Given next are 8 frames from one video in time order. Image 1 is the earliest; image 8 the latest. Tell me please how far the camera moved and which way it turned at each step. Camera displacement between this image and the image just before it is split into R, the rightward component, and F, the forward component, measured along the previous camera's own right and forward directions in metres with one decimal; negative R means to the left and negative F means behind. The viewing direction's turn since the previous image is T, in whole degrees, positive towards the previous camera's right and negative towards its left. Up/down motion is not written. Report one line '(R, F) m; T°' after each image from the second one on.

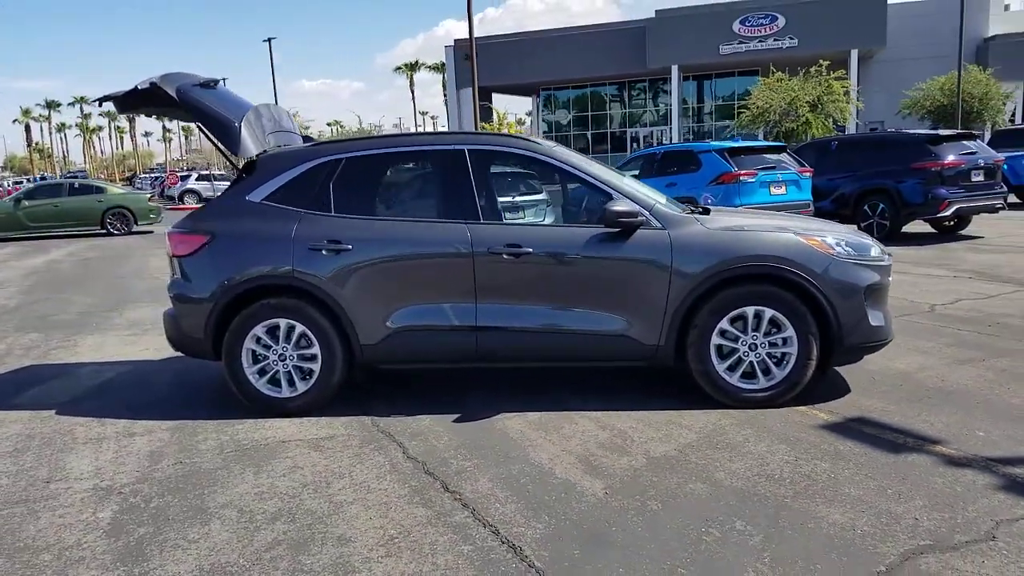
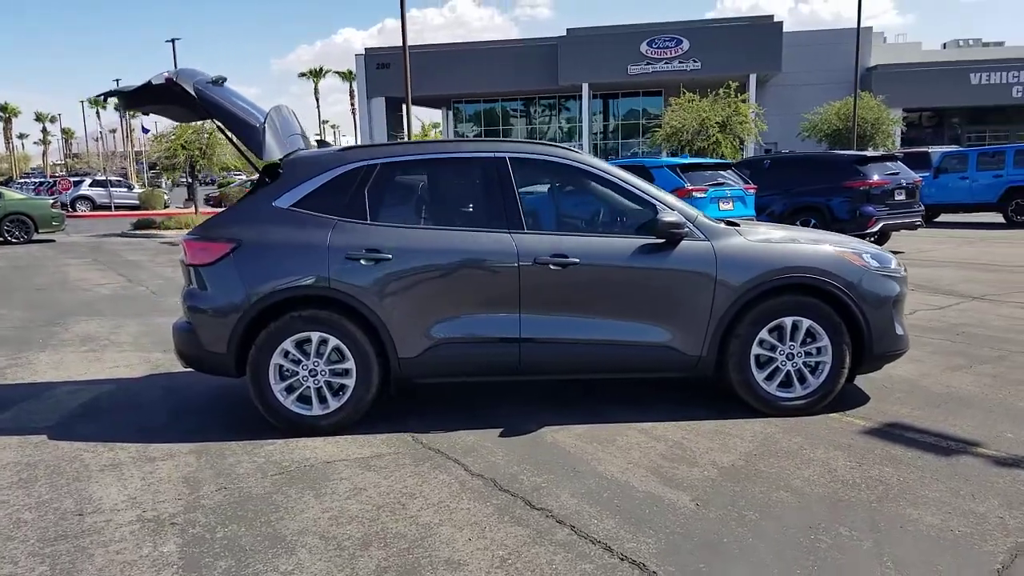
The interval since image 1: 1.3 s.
(-0.9, +0.2) m; +7°
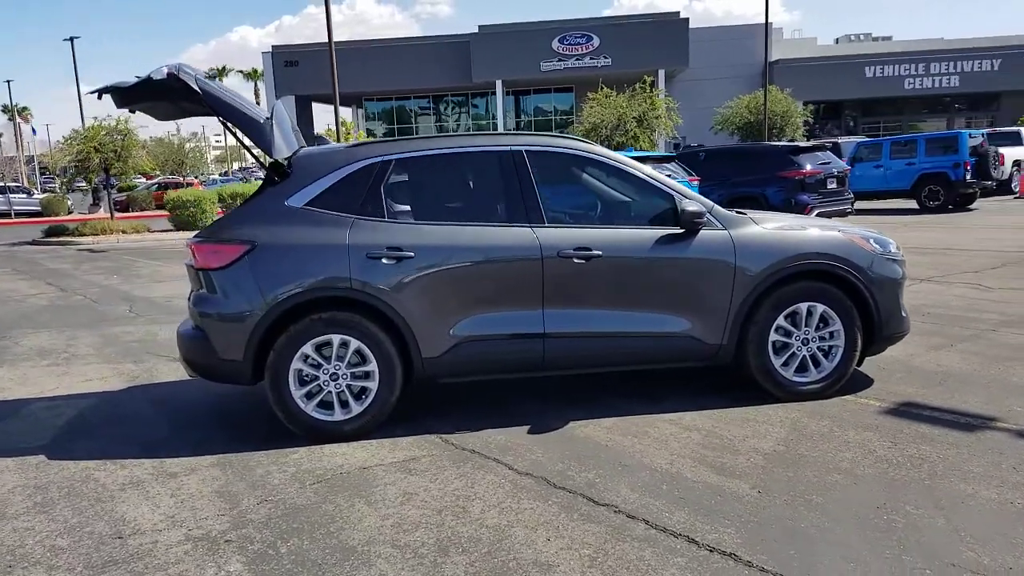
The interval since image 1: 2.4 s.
(-0.7, +0.1) m; +6°
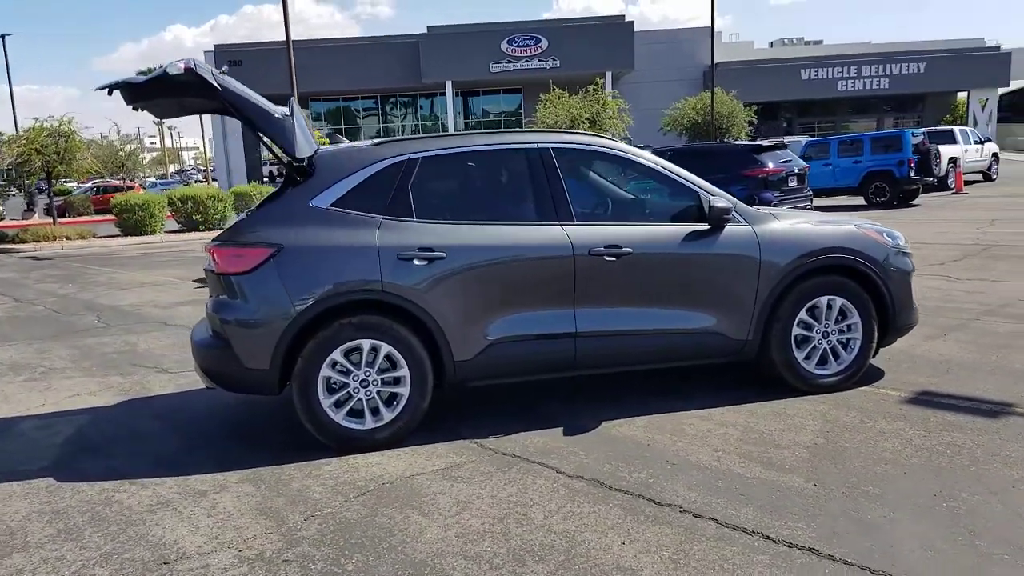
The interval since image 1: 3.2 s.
(-0.5, +0.1) m; +4°
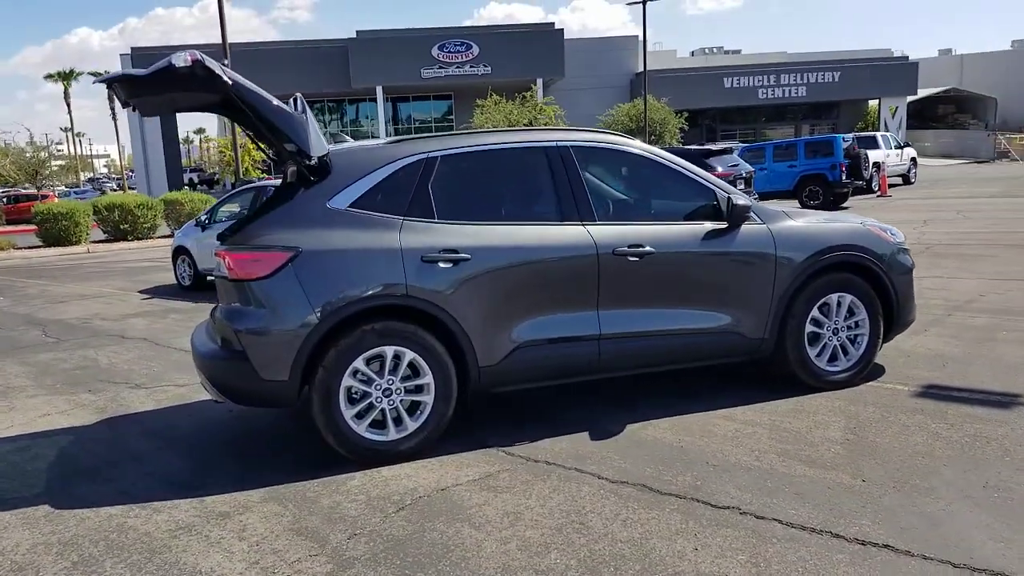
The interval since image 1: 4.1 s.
(-0.6, +0.2) m; +5°
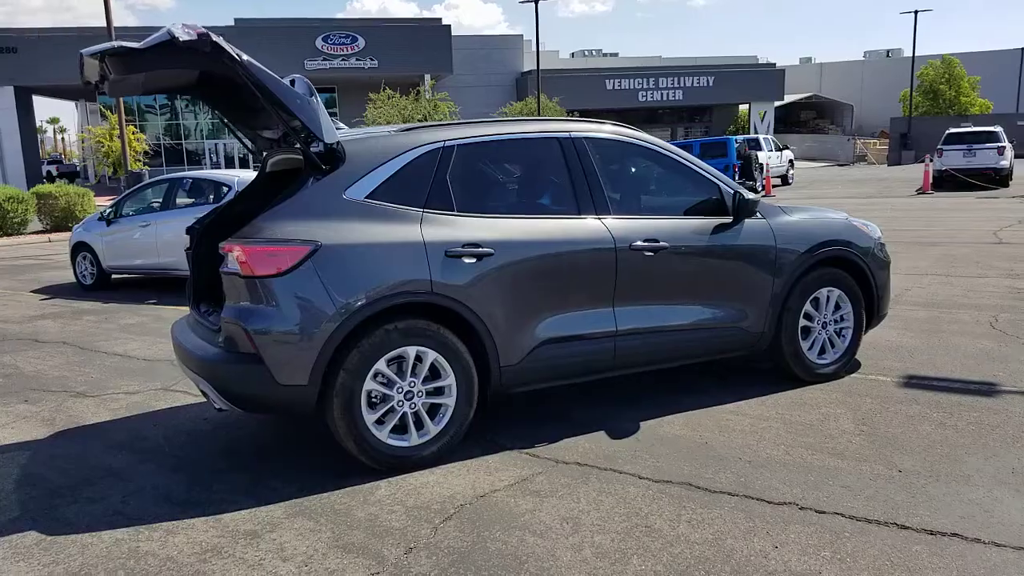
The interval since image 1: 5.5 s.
(-0.8, +0.2) m; +8°
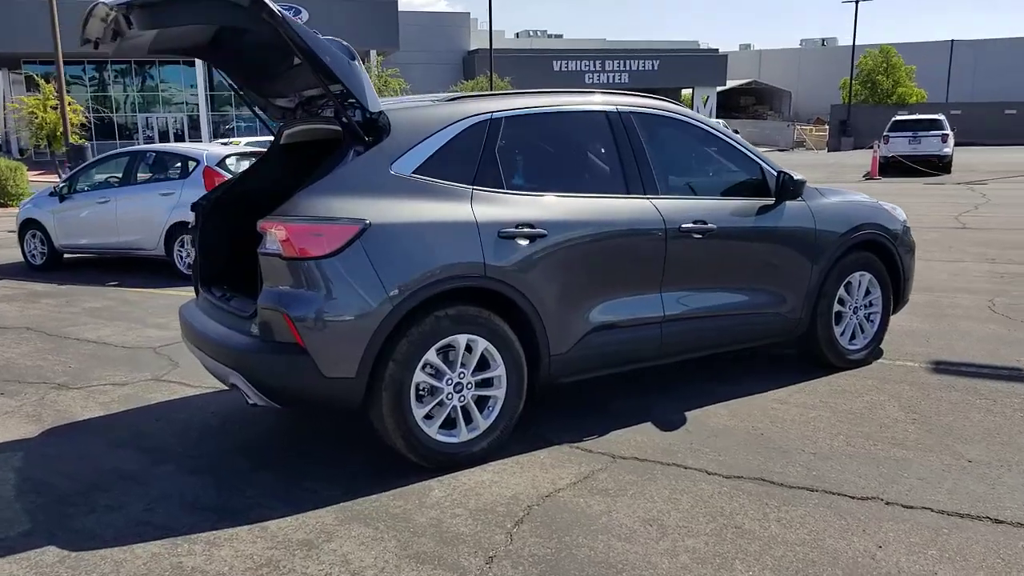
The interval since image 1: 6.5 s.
(-0.6, +0.3) m; +4°
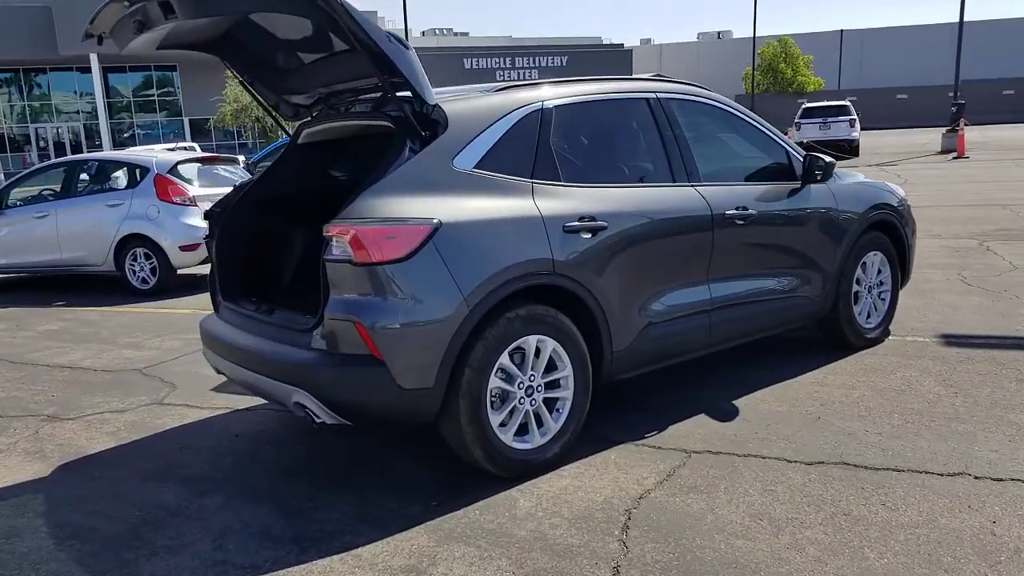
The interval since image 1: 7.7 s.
(-0.7, +0.2) m; +6°
